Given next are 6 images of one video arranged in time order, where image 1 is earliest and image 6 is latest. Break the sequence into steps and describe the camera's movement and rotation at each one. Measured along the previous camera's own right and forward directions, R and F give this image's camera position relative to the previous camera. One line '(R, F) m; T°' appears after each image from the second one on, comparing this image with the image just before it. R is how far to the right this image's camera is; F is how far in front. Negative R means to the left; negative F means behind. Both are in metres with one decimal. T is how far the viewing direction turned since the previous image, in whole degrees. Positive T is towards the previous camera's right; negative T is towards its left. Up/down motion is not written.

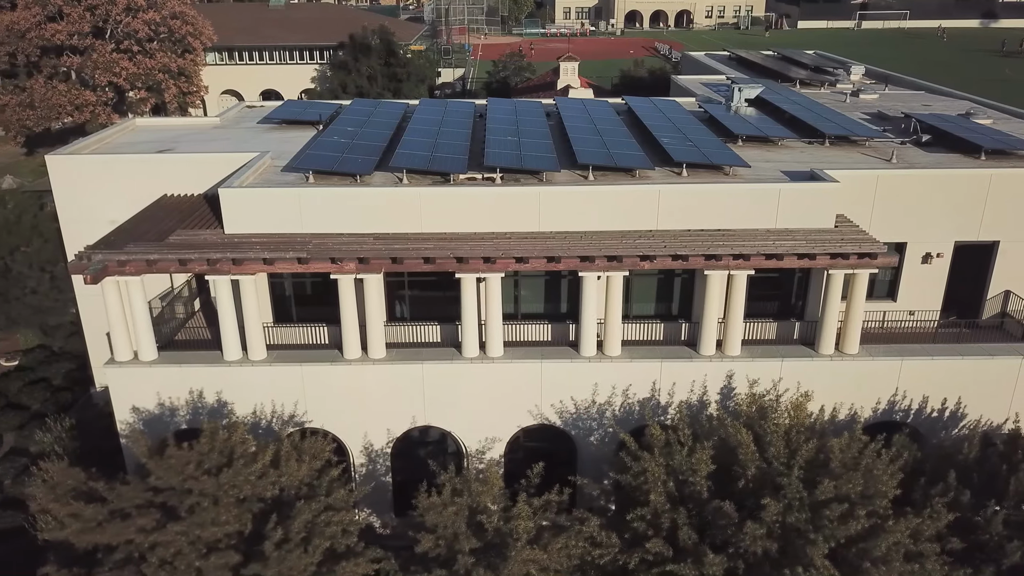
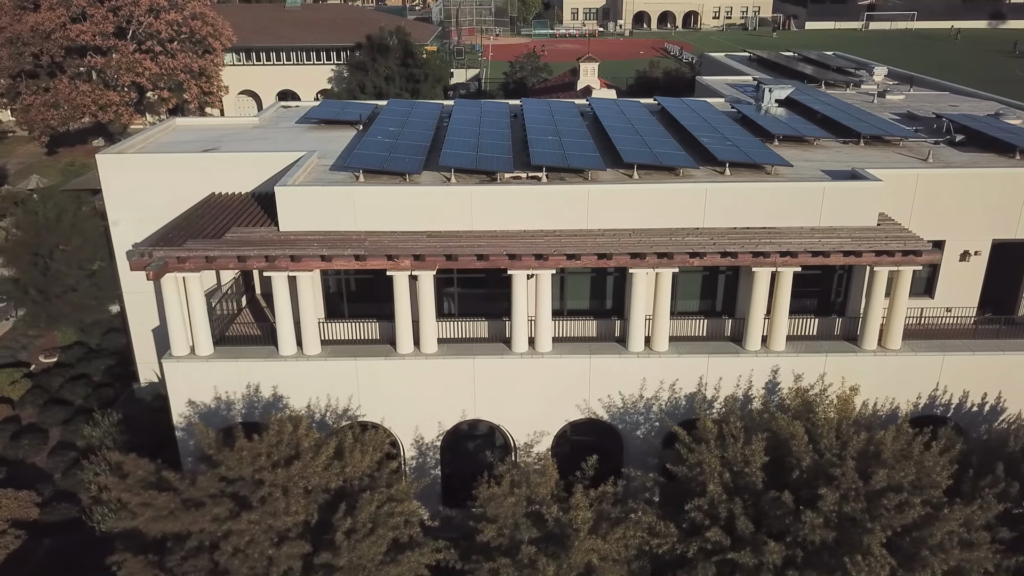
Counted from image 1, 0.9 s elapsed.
(-1.2, -0.4) m; 0°
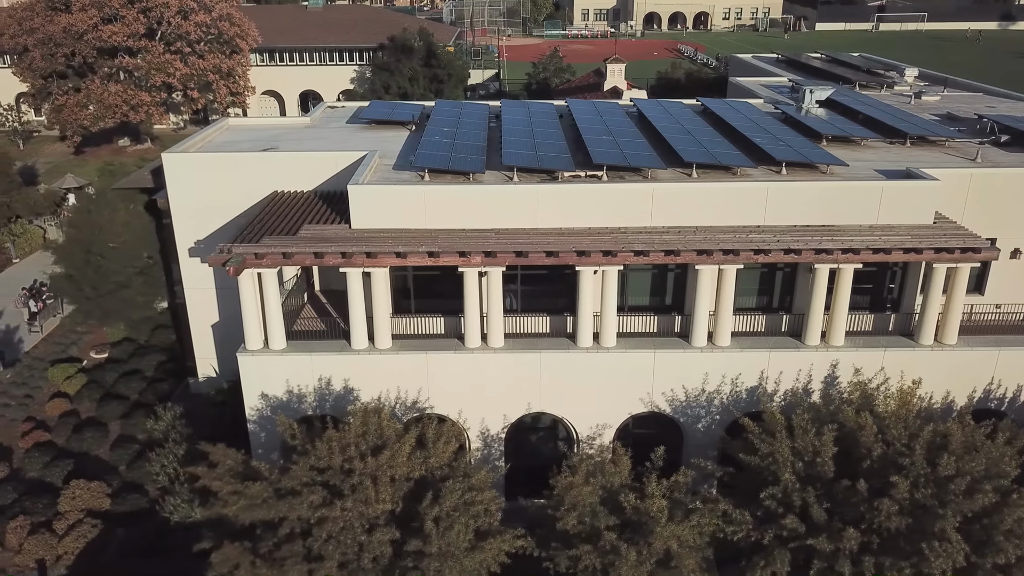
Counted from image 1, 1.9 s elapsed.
(-1.7, -0.5) m; 0°
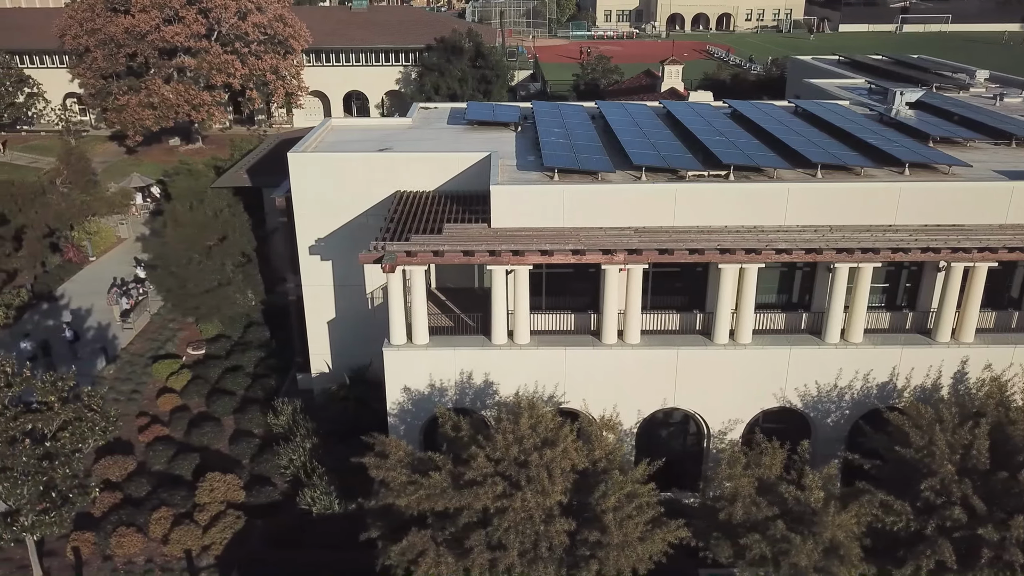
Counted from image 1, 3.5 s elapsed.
(-3.6, -0.5) m; 0°
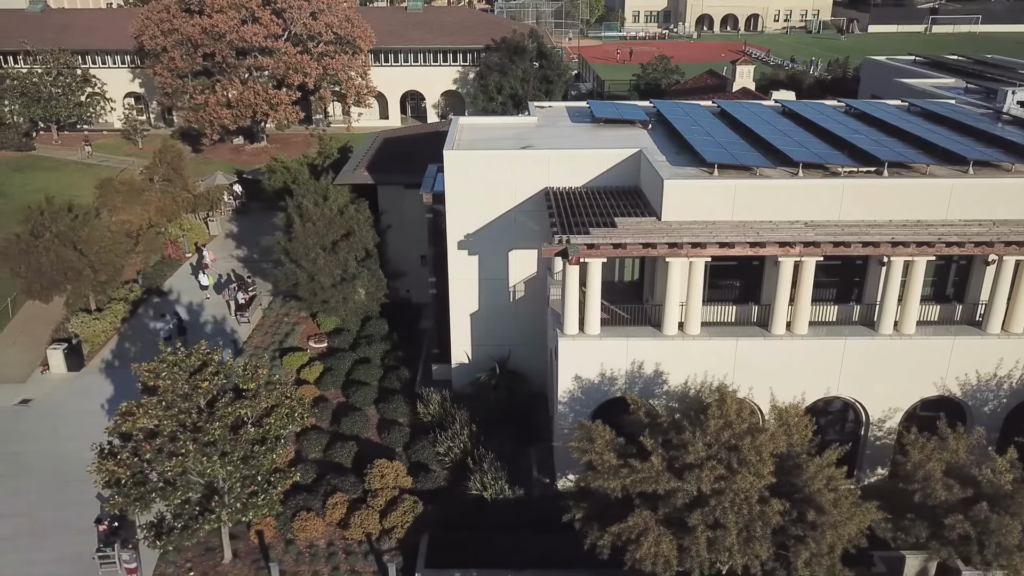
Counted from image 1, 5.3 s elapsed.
(-4.6, -0.7) m; 0°
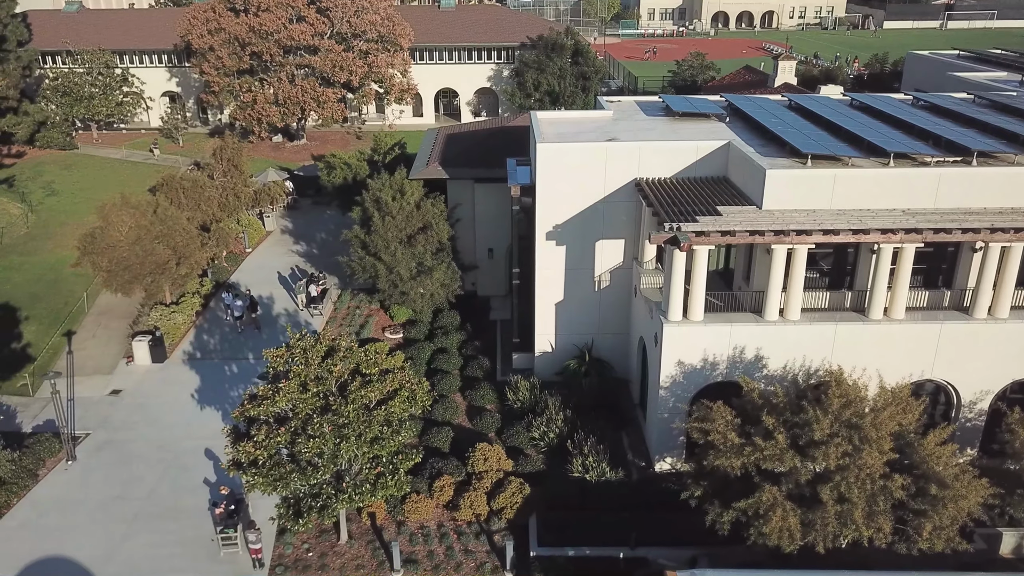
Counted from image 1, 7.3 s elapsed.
(-2.9, -0.6) m; 0°
